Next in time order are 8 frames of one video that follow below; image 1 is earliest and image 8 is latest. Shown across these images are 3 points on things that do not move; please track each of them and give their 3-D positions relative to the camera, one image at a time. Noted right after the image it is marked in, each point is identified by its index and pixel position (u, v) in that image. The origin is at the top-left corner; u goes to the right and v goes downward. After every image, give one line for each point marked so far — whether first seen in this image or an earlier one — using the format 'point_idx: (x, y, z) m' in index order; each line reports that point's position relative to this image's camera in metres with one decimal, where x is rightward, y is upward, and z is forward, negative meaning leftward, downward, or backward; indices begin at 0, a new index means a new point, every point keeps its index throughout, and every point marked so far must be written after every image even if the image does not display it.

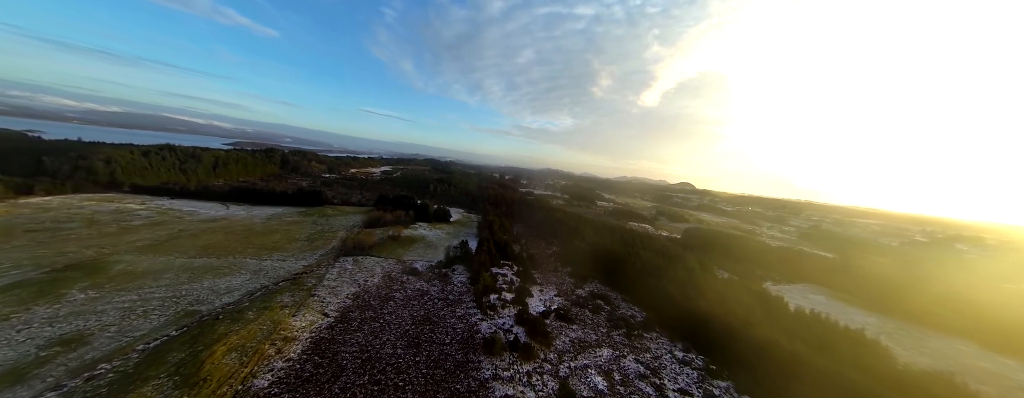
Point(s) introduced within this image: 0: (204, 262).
0: (-21.2, -4.4, +17.4) m
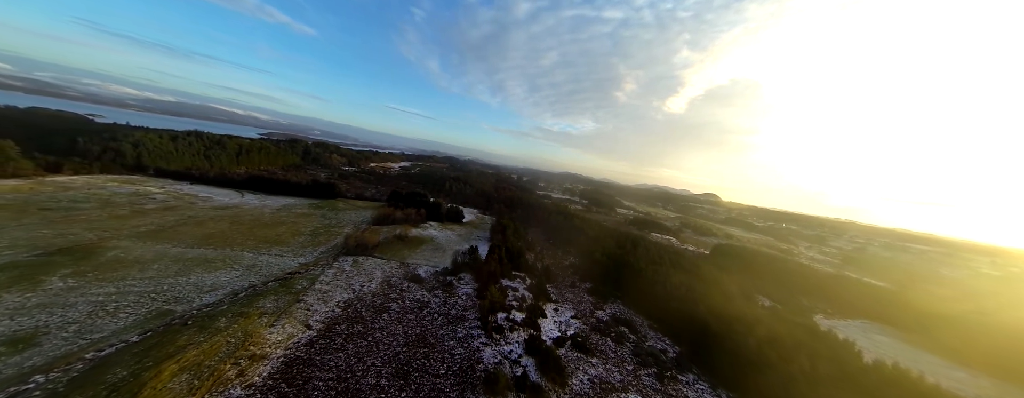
0: (-20.4, -3.6, +16.4) m
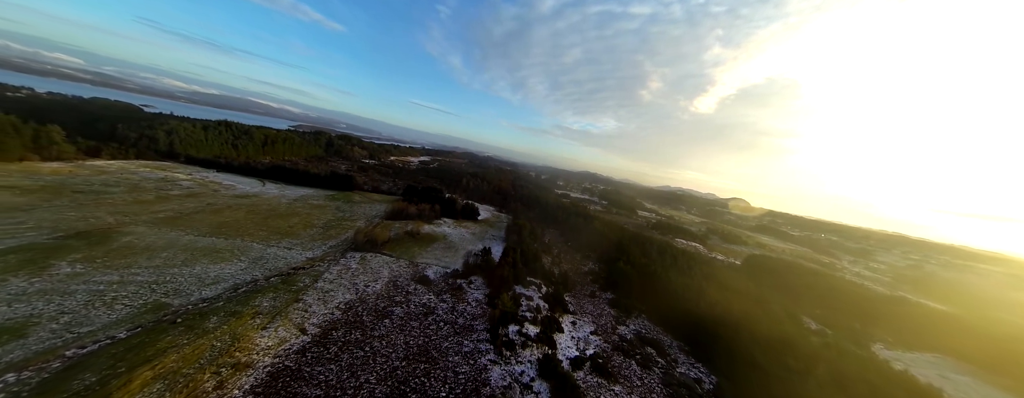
0: (-19.4, -2.8, +16.2) m
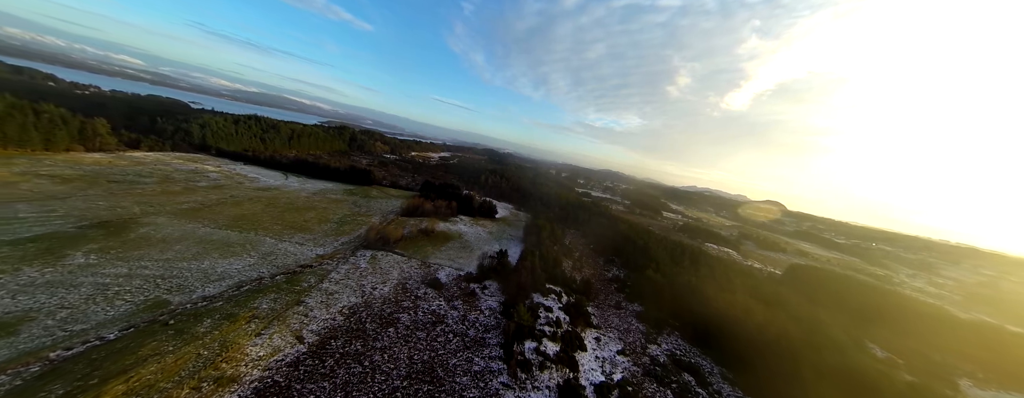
0: (-18.3, -2.3, +16.0) m
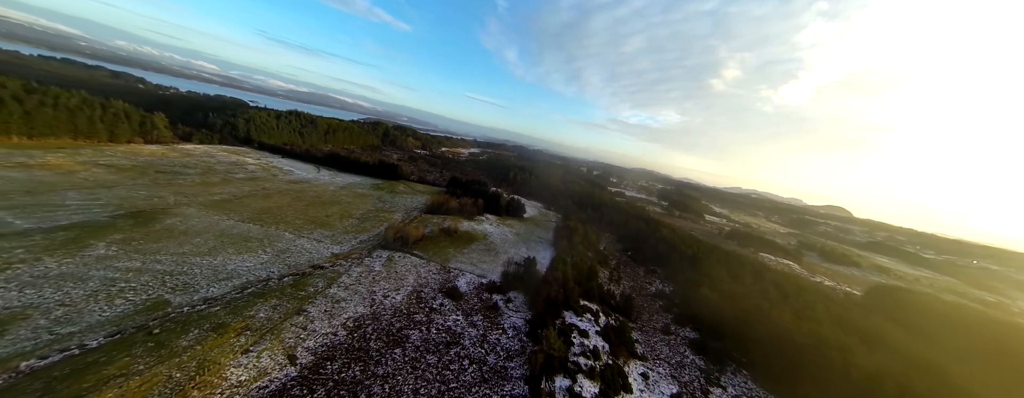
0: (-16.5, -1.9, +15.6) m
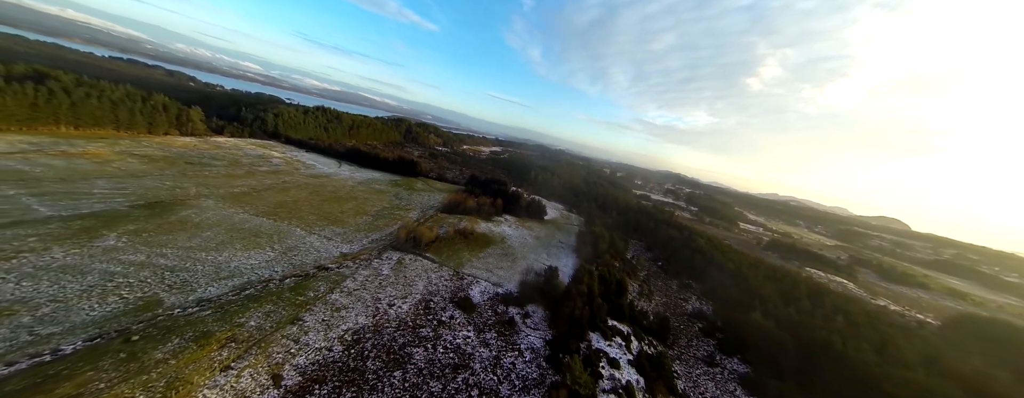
0: (-15.3, -1.5, +15.2) m
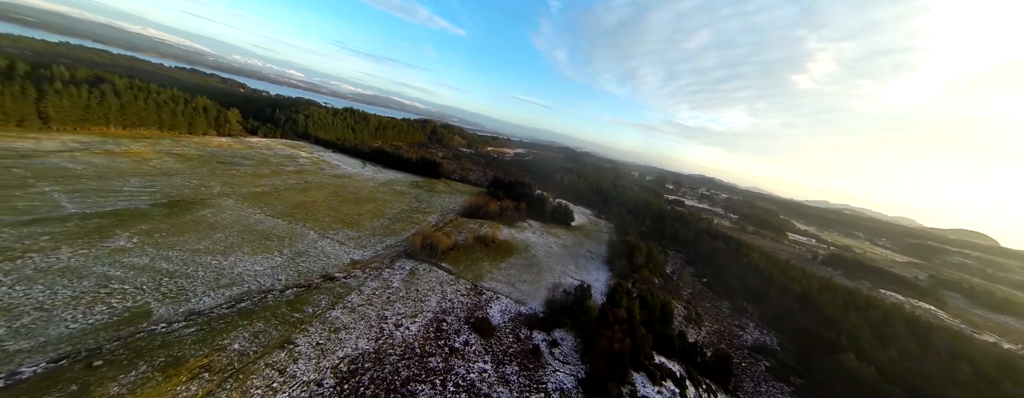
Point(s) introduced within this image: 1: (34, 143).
0: (-13.9, -1.5, +14.5) m
1: (-30.1, +3.5, +15.9) m
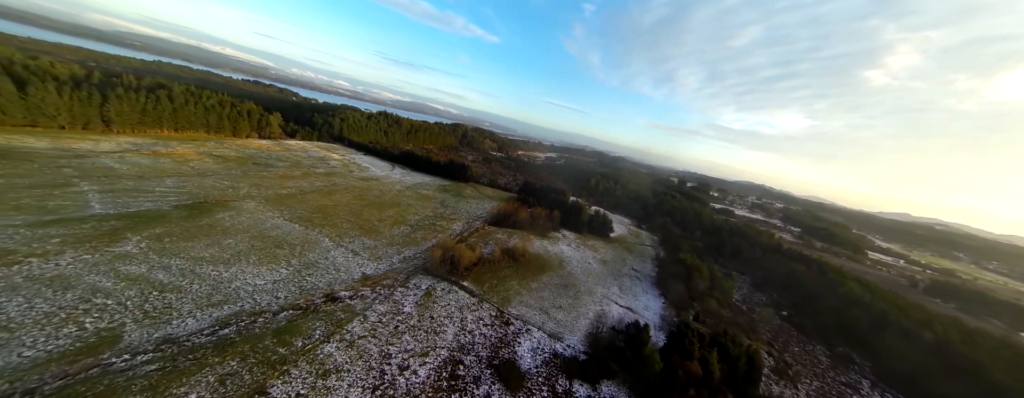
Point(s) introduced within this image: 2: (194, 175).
0: (-12.1, -1.7, +13.5) m
1: (-28.0, +3.7, +16.8) m
2: (-21.7, +1.6, +17.3) m
